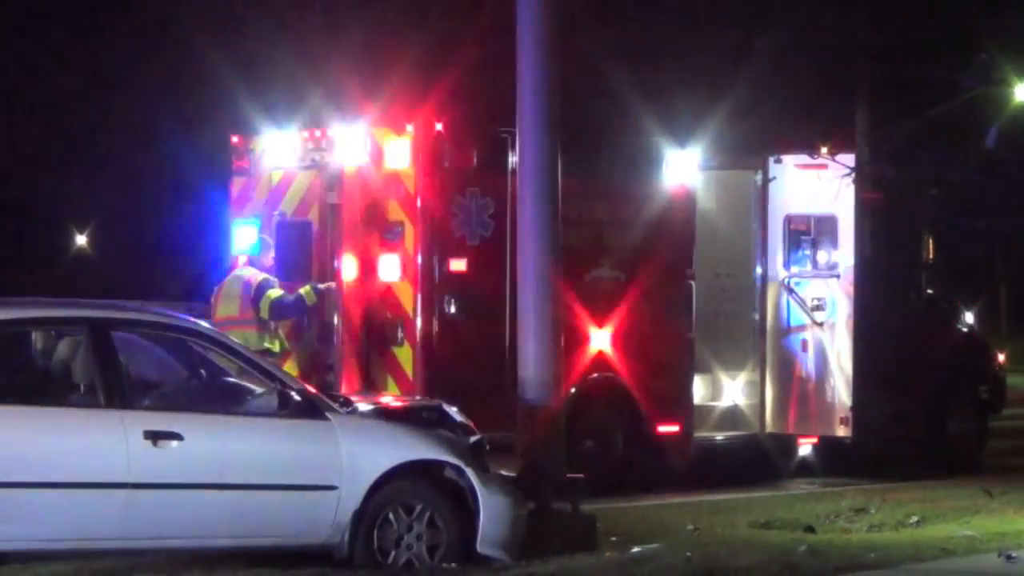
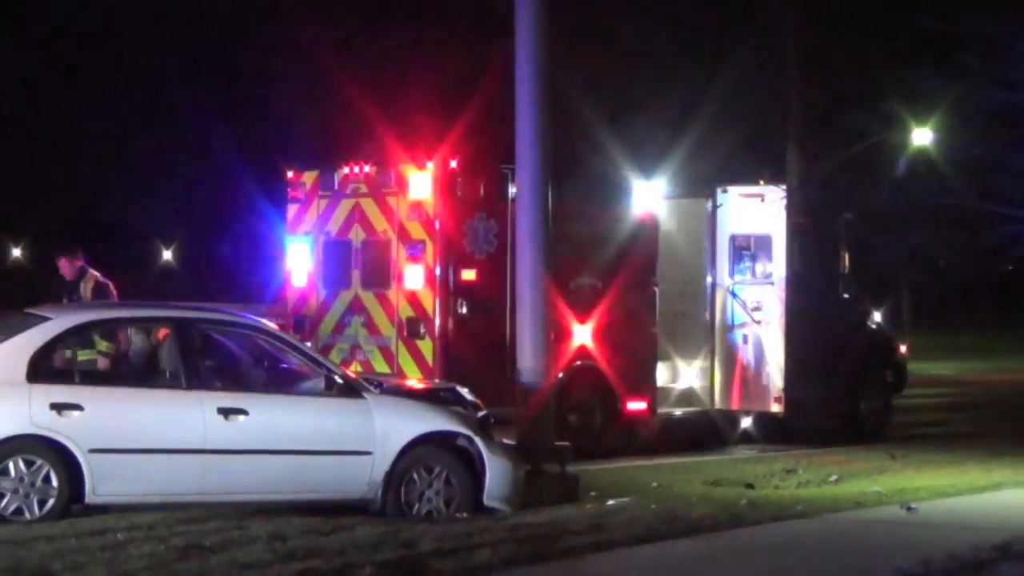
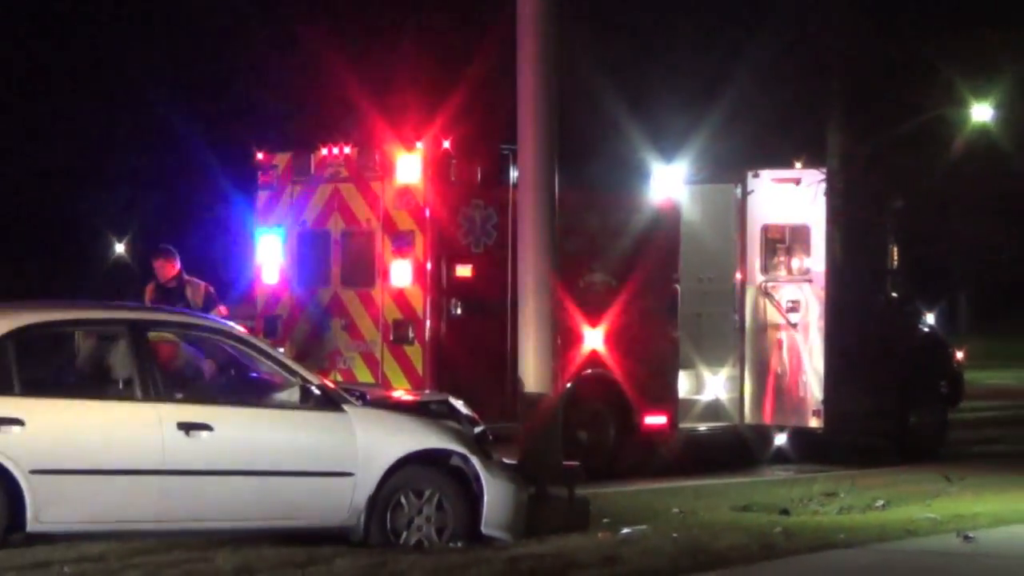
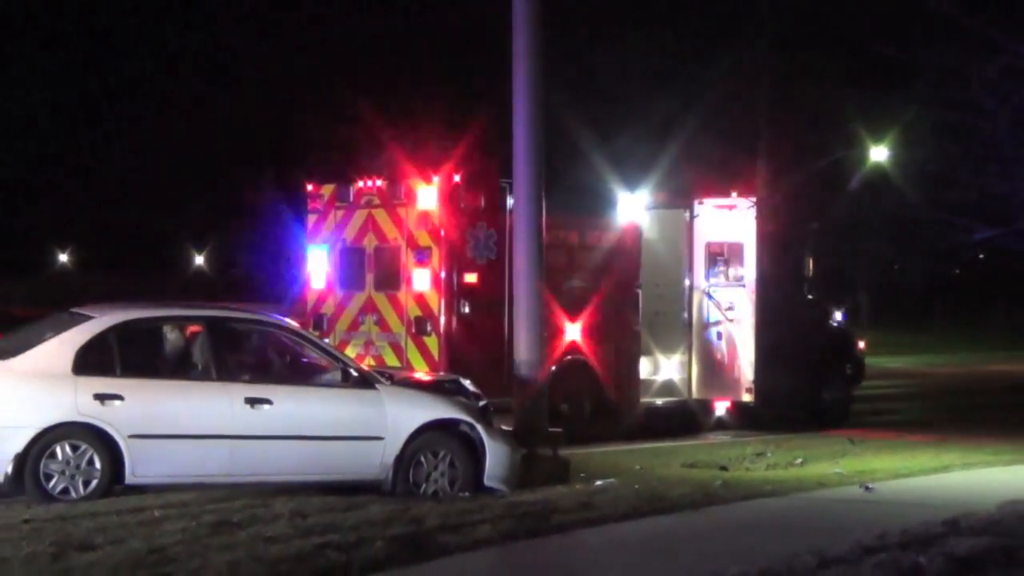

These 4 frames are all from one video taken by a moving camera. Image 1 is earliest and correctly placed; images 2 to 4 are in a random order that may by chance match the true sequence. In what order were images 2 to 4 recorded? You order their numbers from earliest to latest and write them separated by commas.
3, 2, 4
